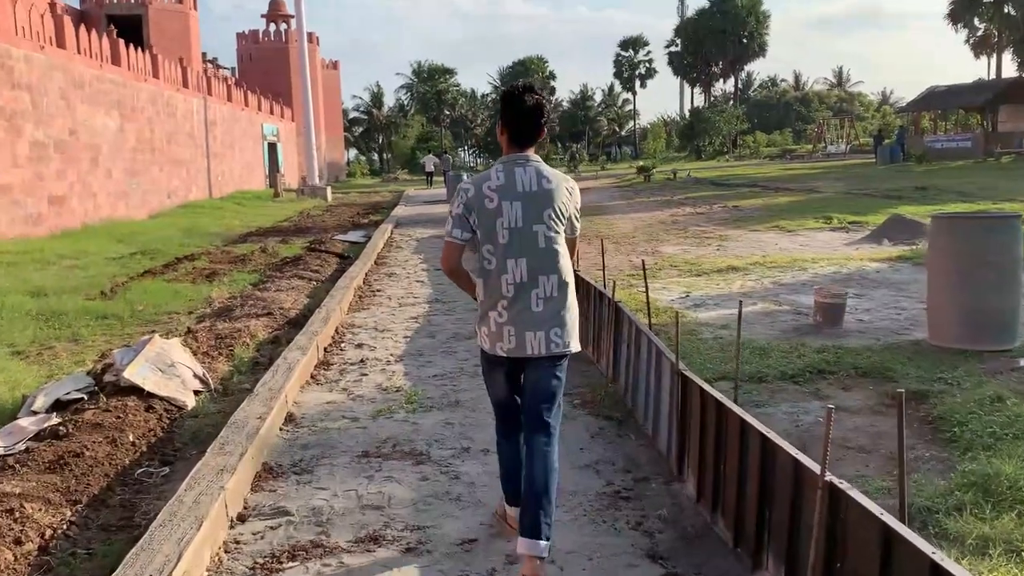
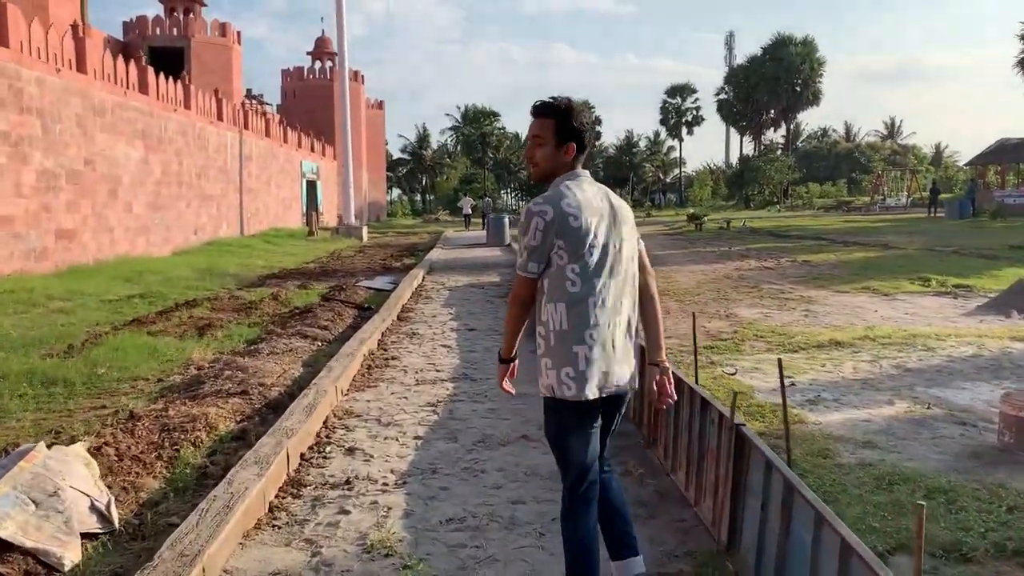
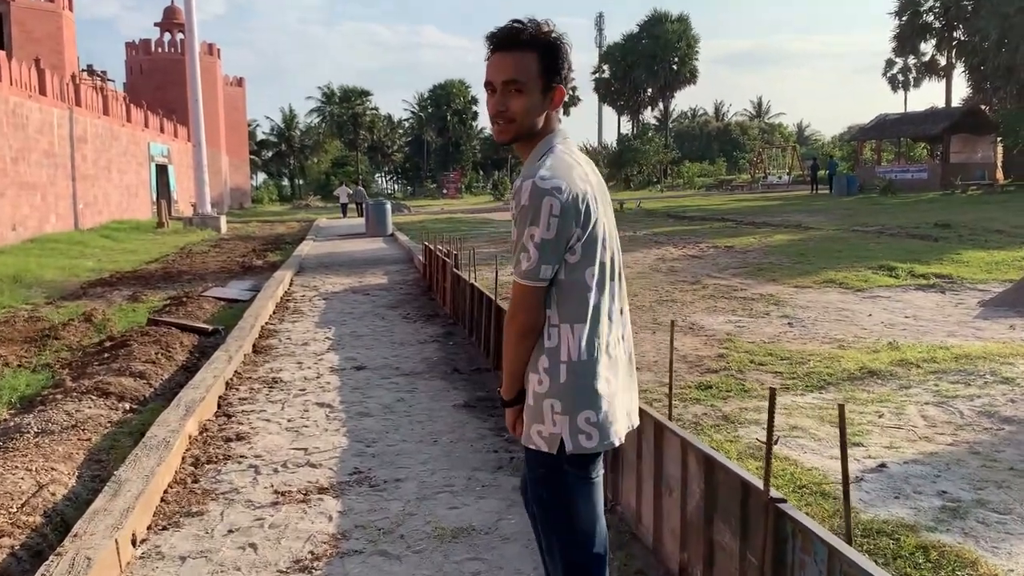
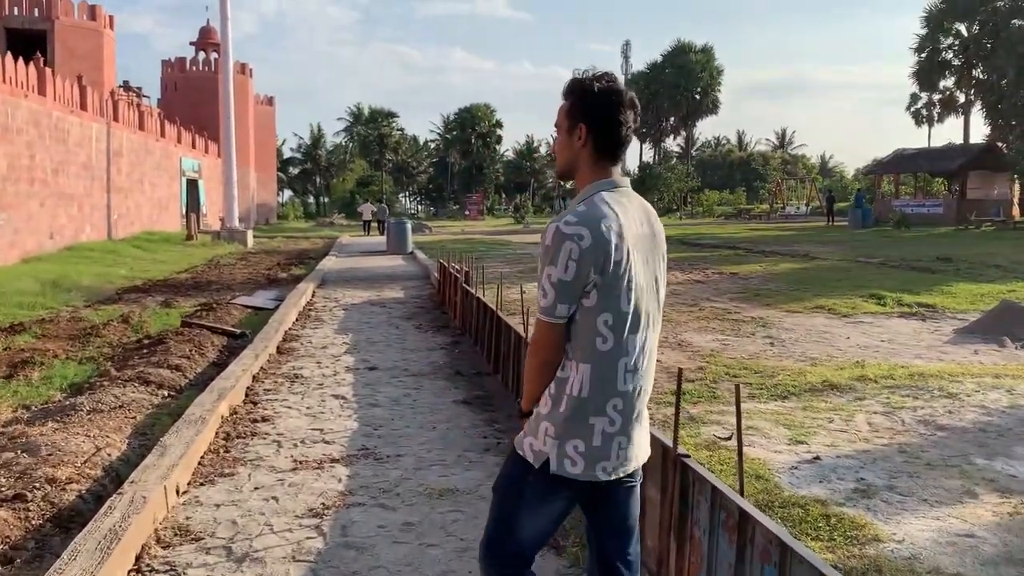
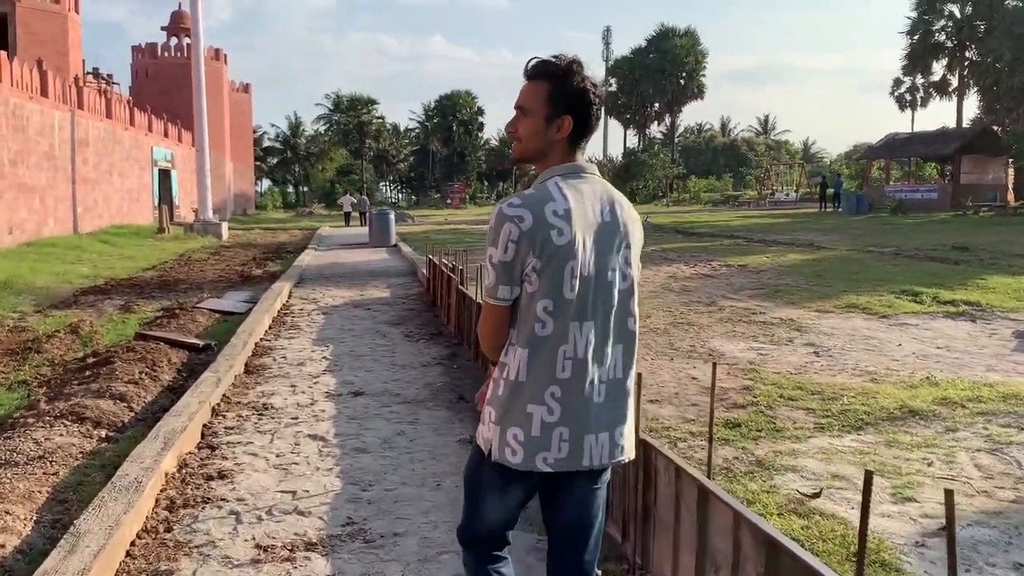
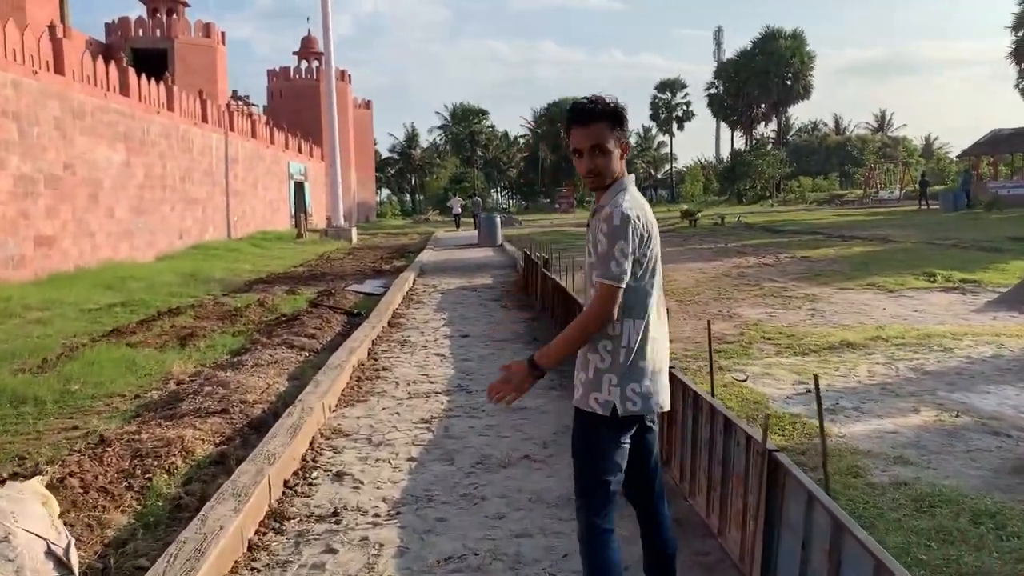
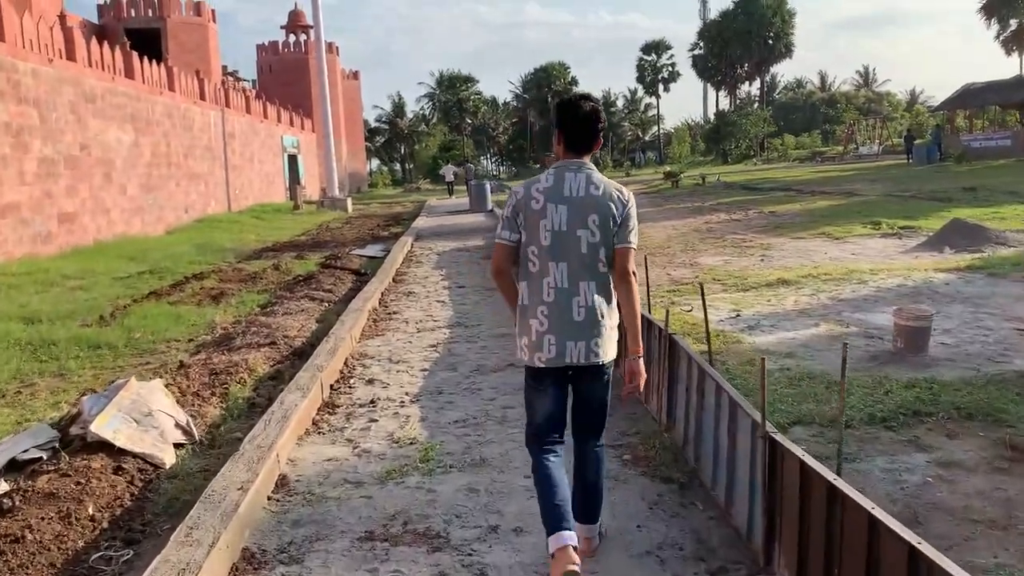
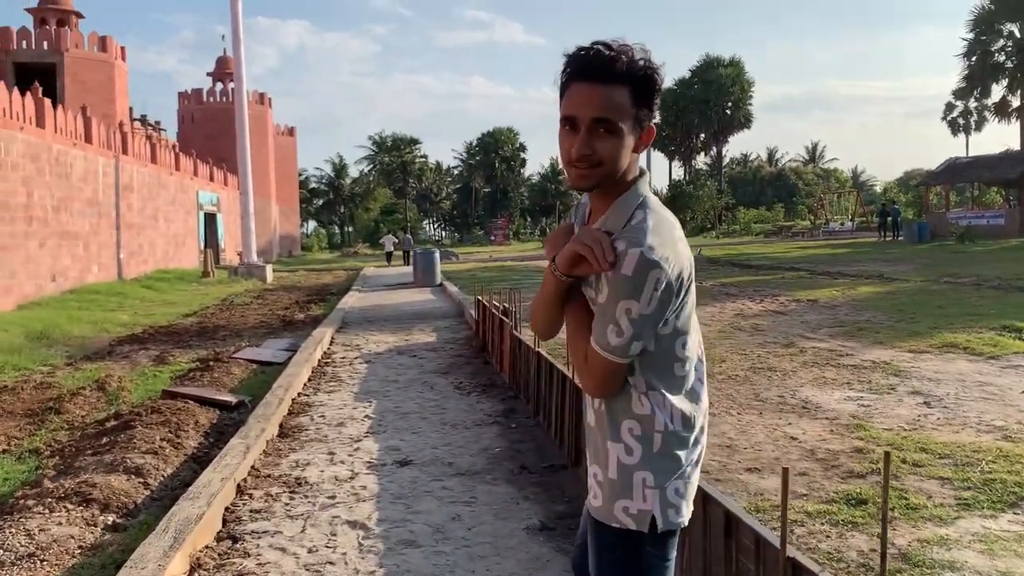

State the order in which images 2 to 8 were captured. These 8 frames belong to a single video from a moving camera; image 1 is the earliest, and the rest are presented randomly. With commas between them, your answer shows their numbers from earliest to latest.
7, 2, 6, 4, 3, 5, 8
